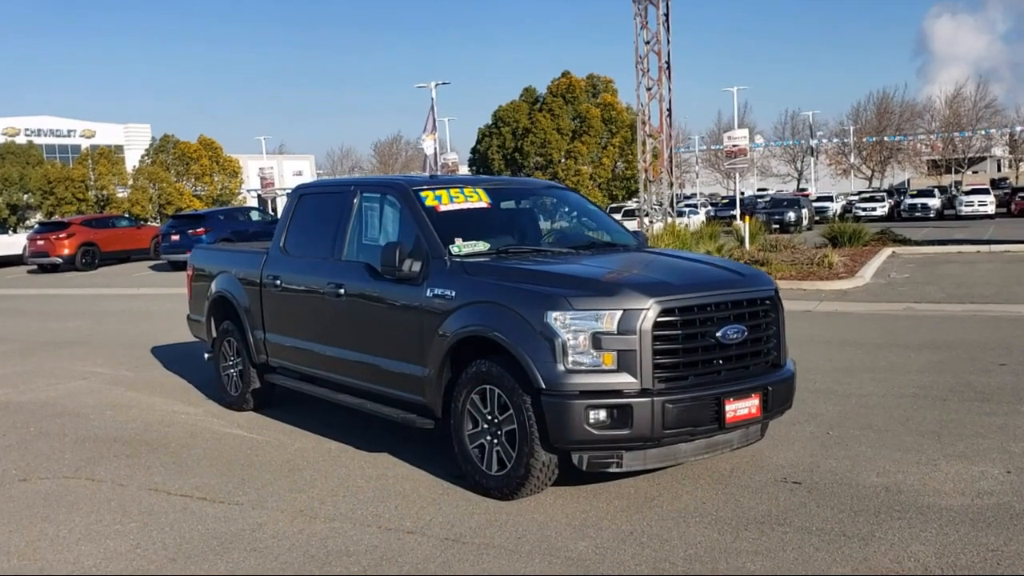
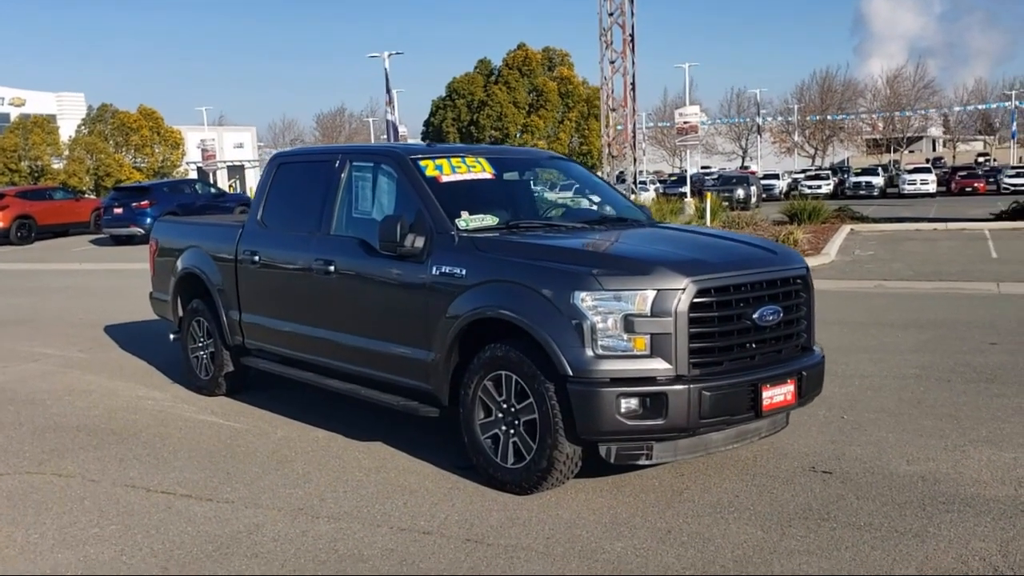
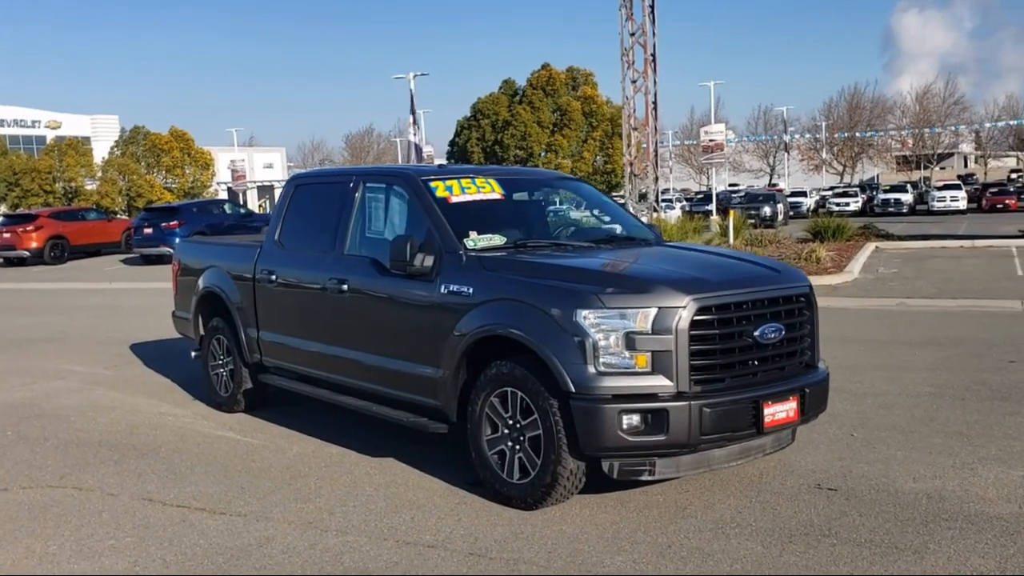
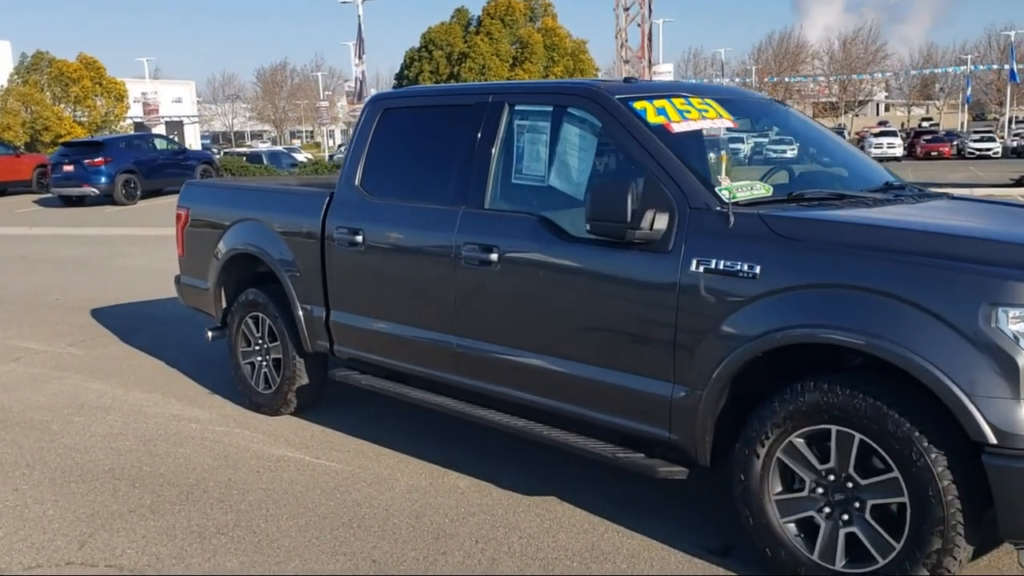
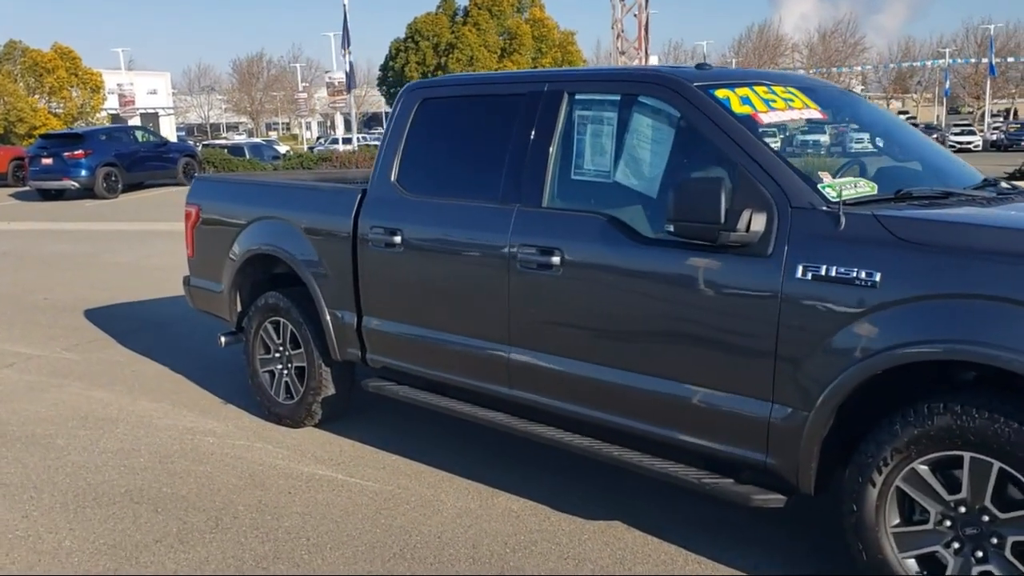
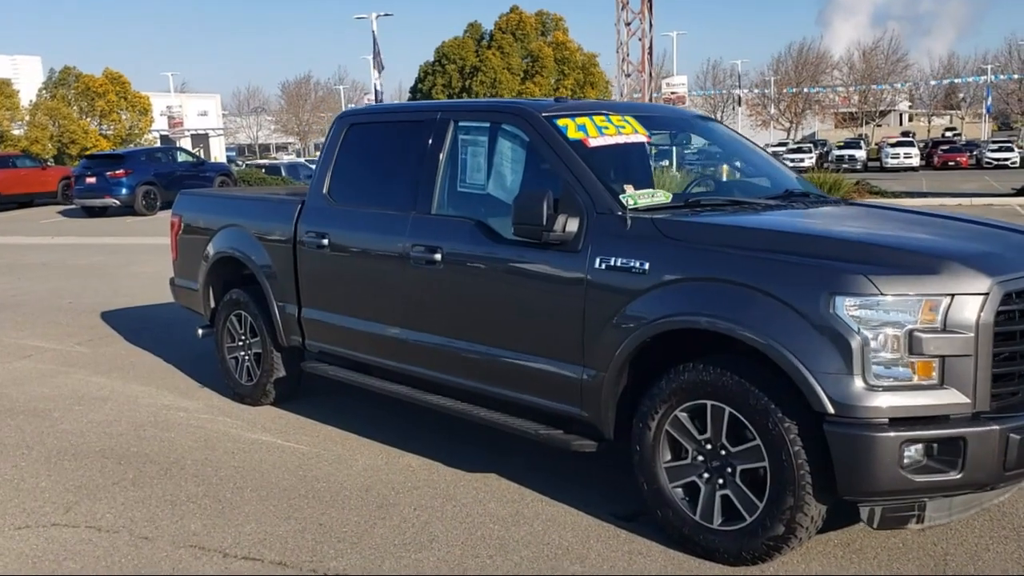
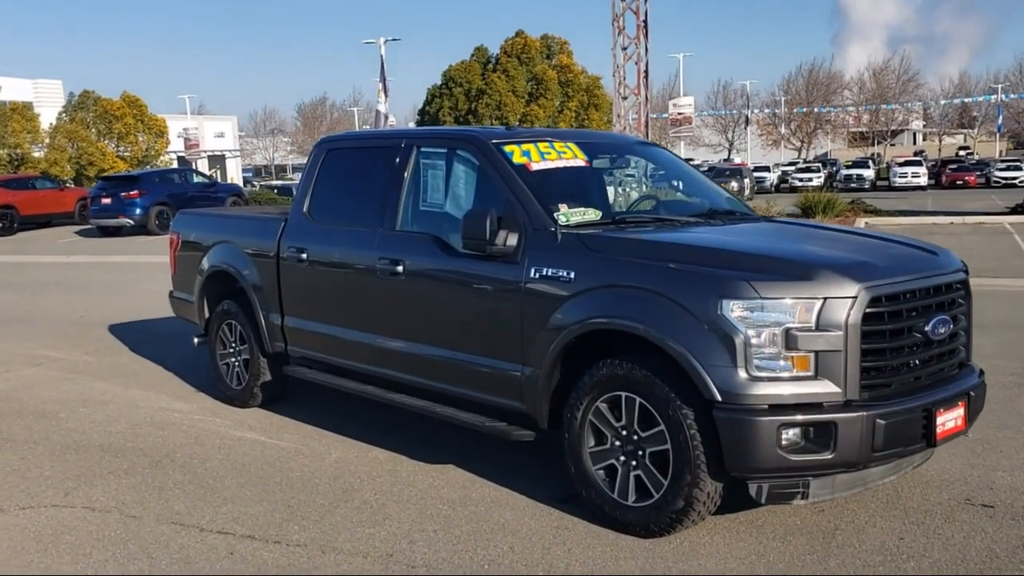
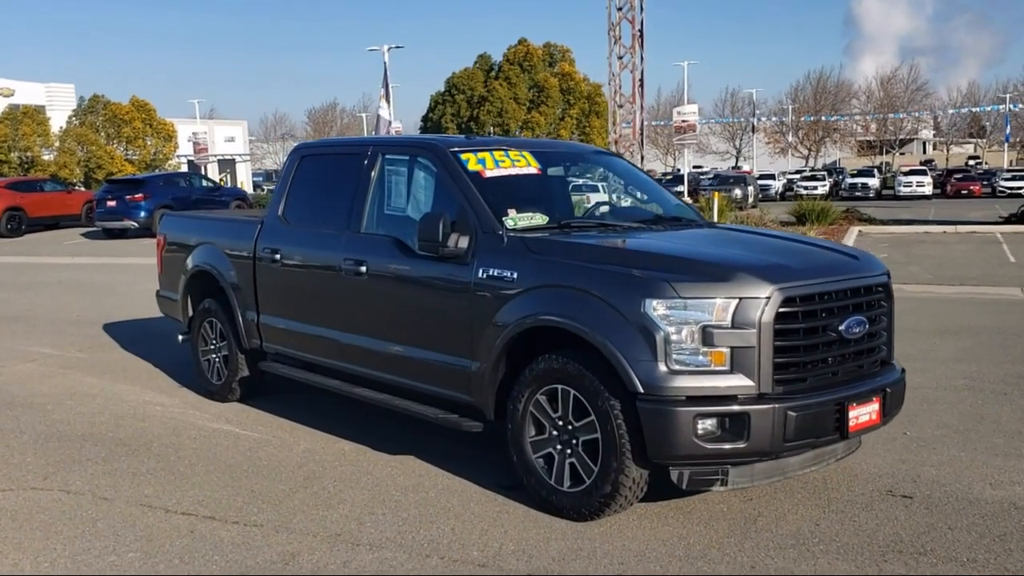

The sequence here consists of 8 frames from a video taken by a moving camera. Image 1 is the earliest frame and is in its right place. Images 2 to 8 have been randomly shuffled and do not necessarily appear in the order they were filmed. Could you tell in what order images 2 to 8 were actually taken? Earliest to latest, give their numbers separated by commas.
3, 2, 8, 7, 6, 4, 5
